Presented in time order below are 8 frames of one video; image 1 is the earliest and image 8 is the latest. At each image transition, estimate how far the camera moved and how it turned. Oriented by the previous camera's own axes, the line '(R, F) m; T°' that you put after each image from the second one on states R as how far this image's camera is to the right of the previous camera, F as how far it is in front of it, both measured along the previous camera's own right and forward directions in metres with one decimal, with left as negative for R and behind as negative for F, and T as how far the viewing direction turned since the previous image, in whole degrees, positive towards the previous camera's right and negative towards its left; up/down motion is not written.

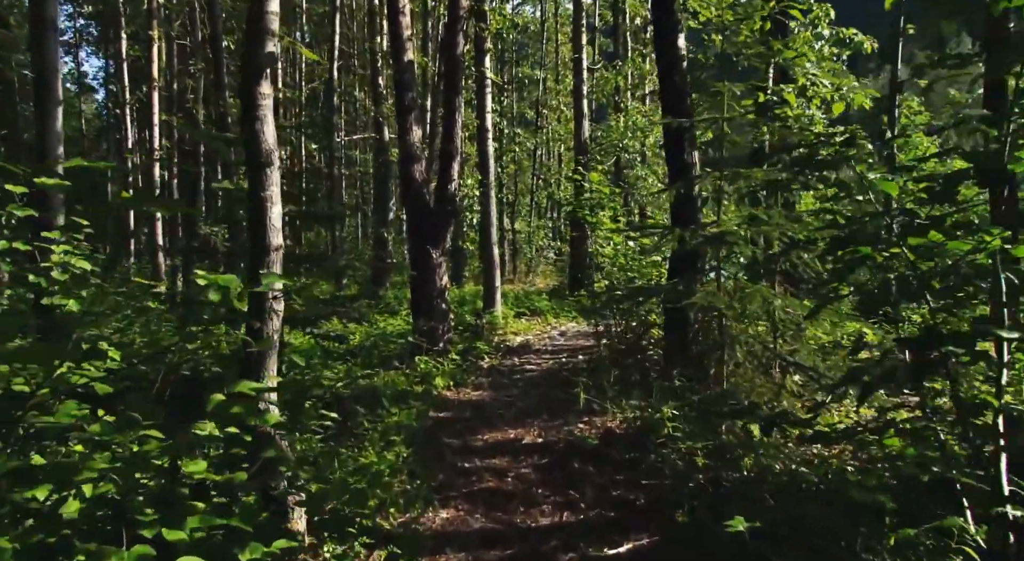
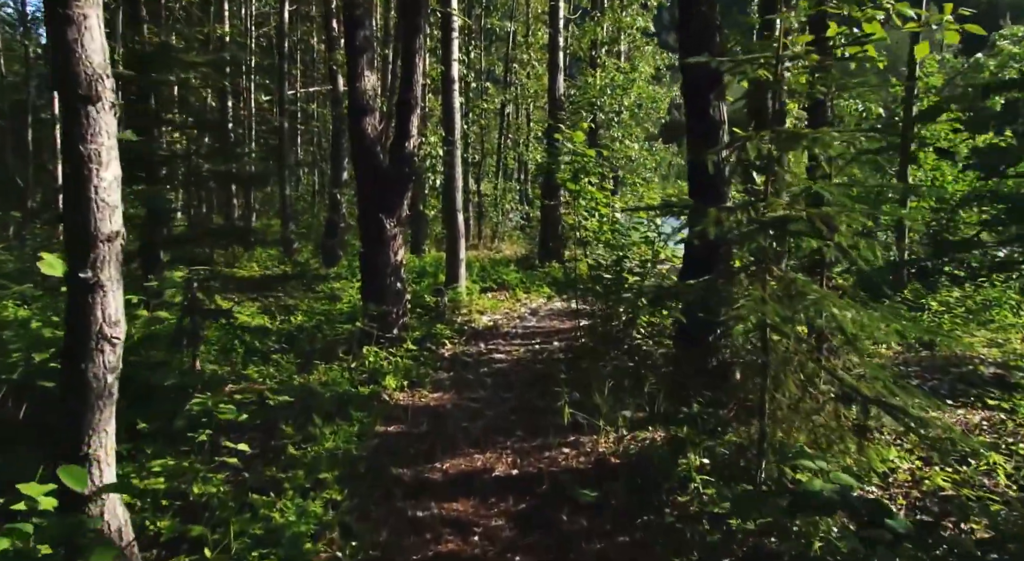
(-0.1, +2.1) m; +2°
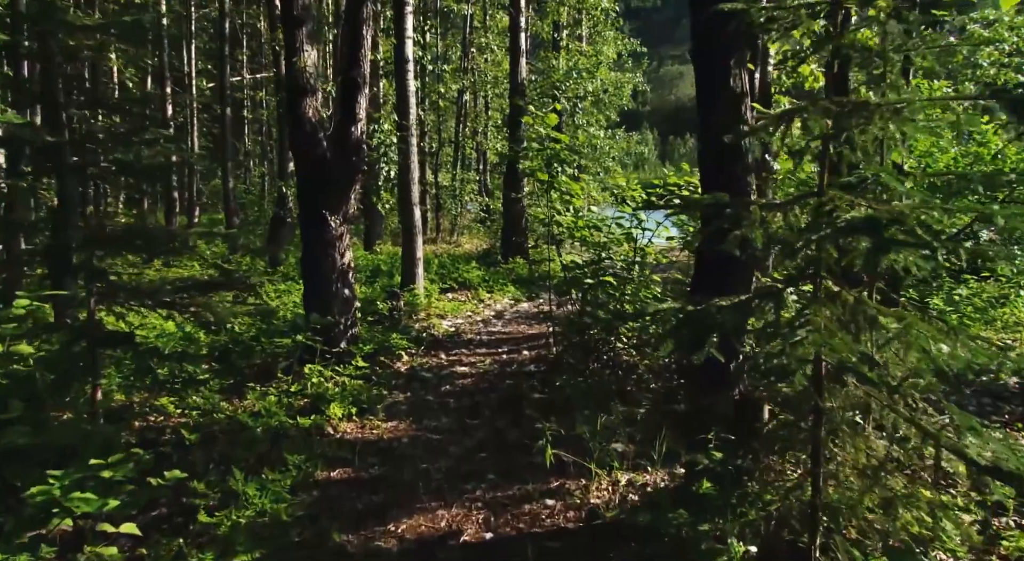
(-0.1, +1.5) m; +2°
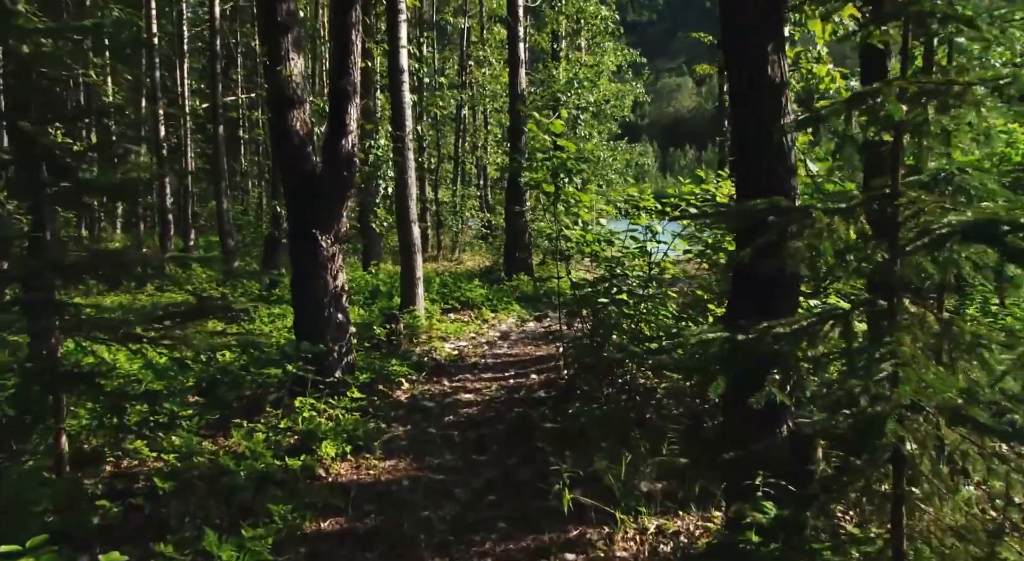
(0.0, +0.8) m; 0°
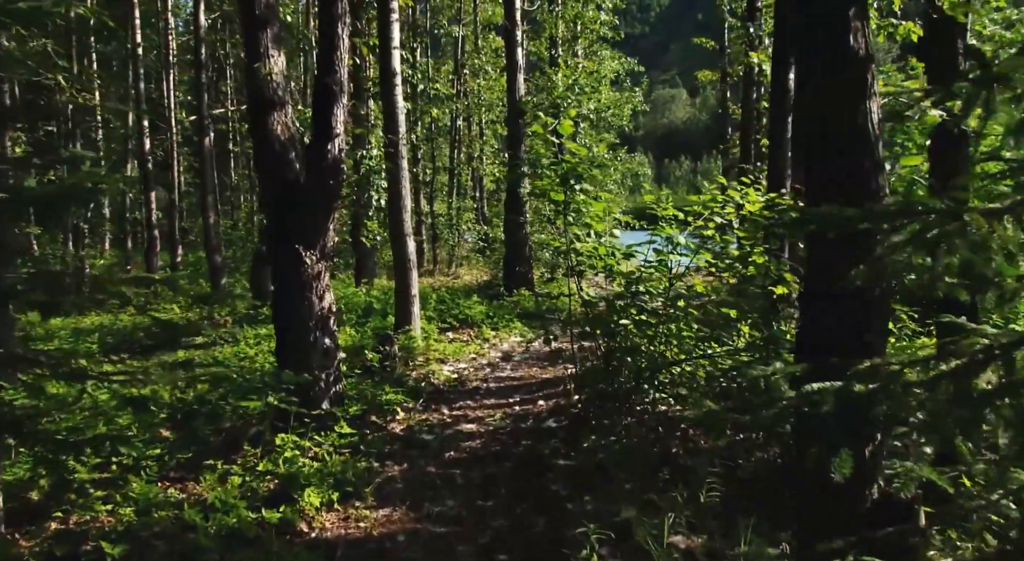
(-0.1, +1.0) m; 0°
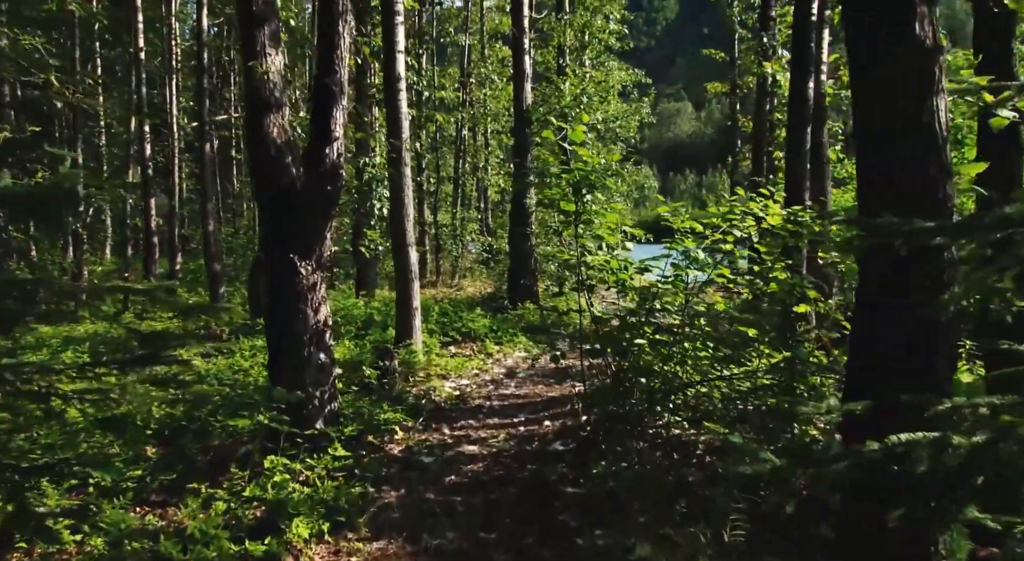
(0.0, +0.5) m; 0°
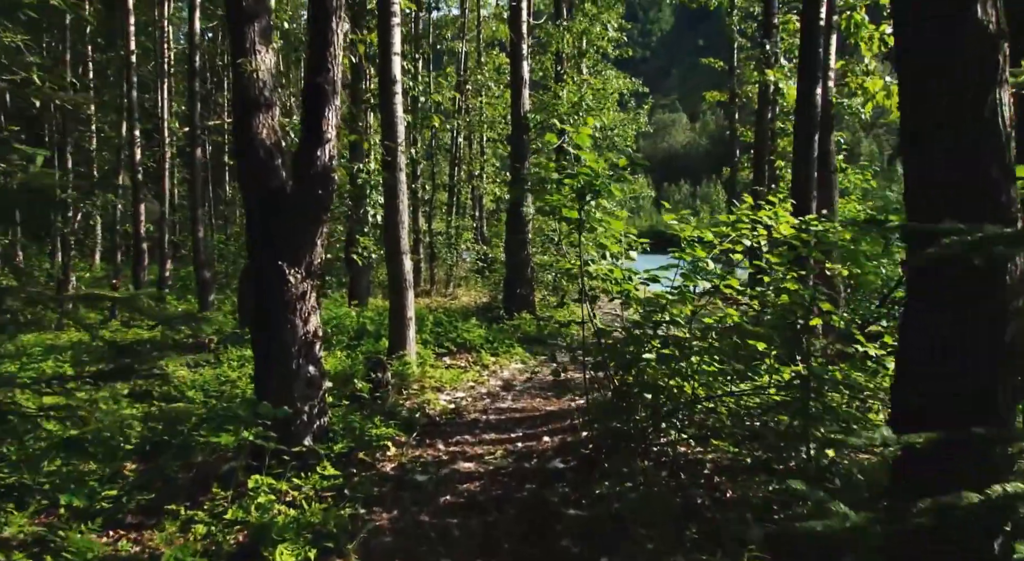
(0.0, +0.4) m; 0°
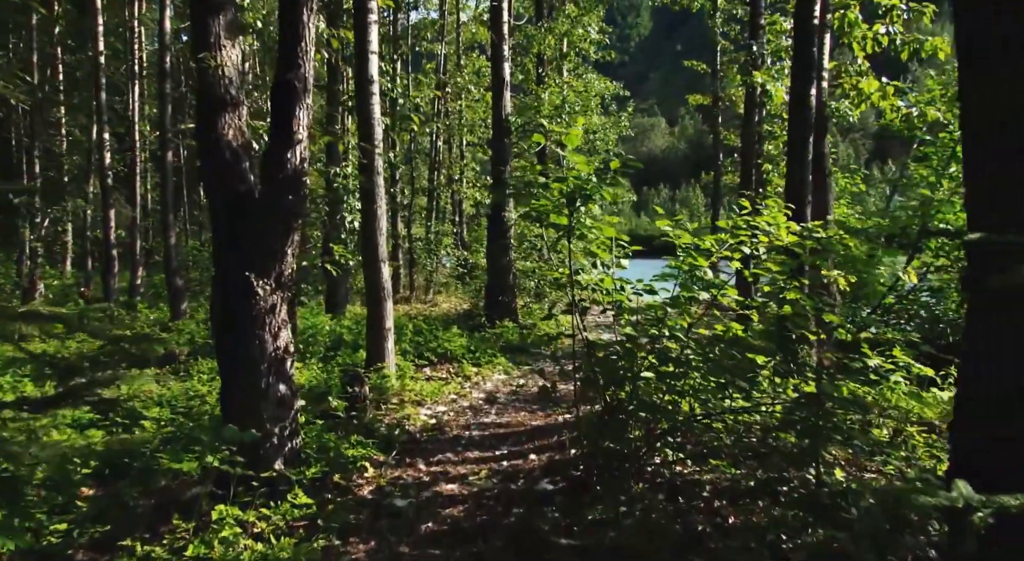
(0.0, +0.5) m; +1°
